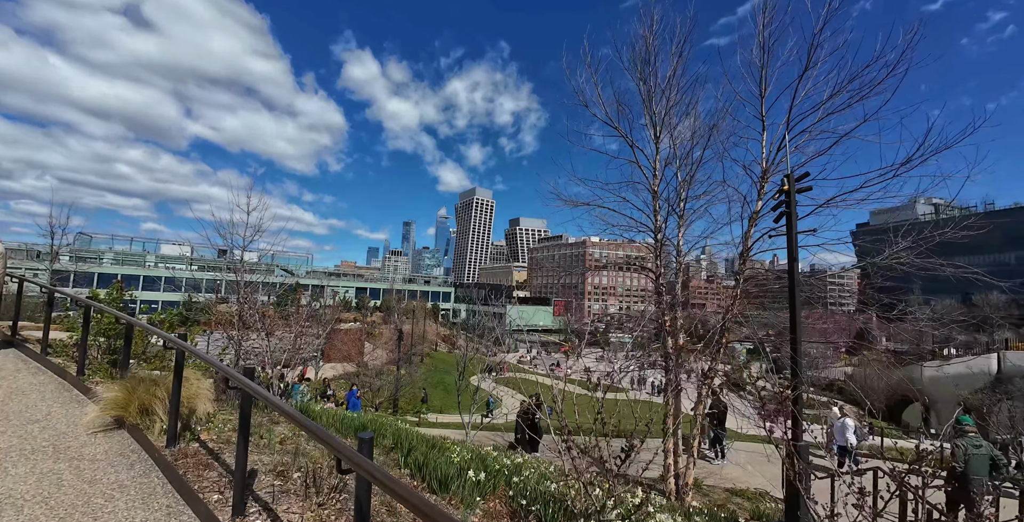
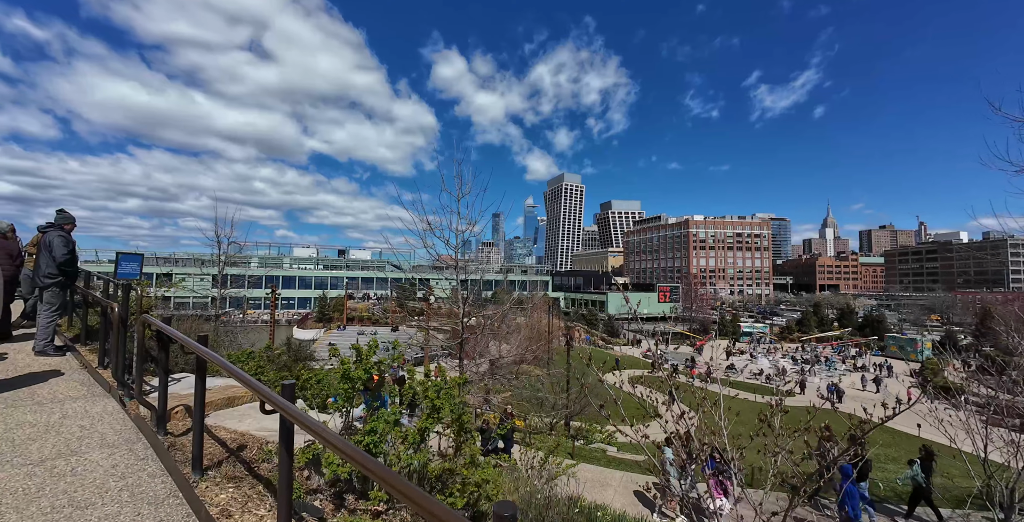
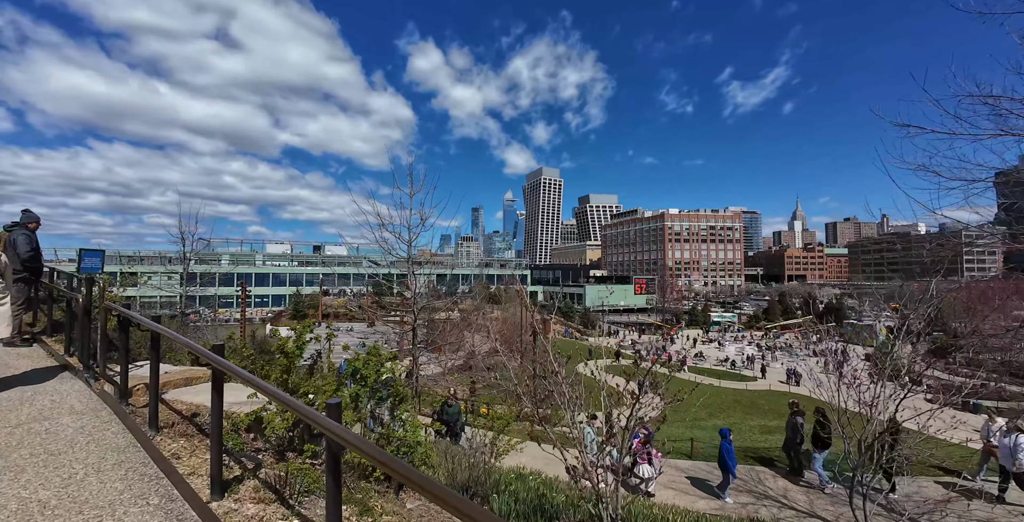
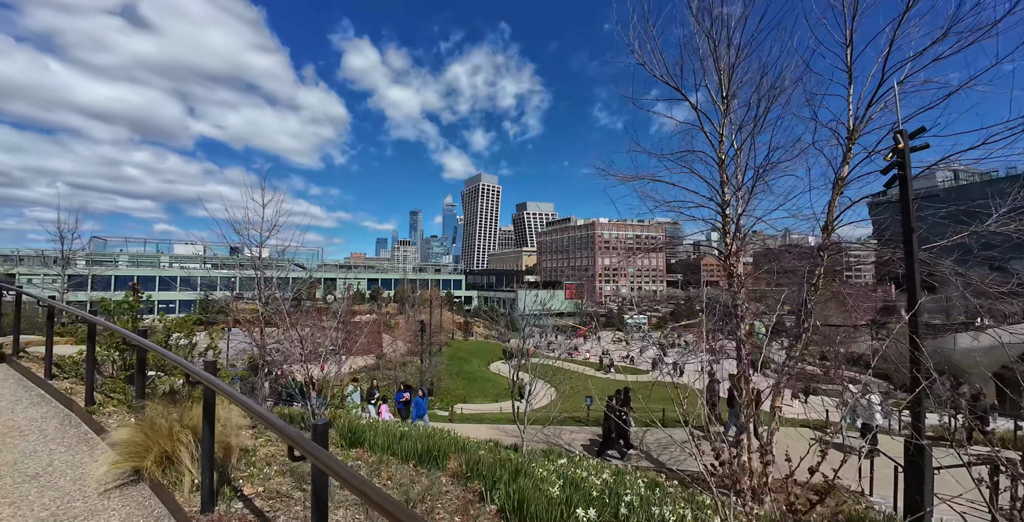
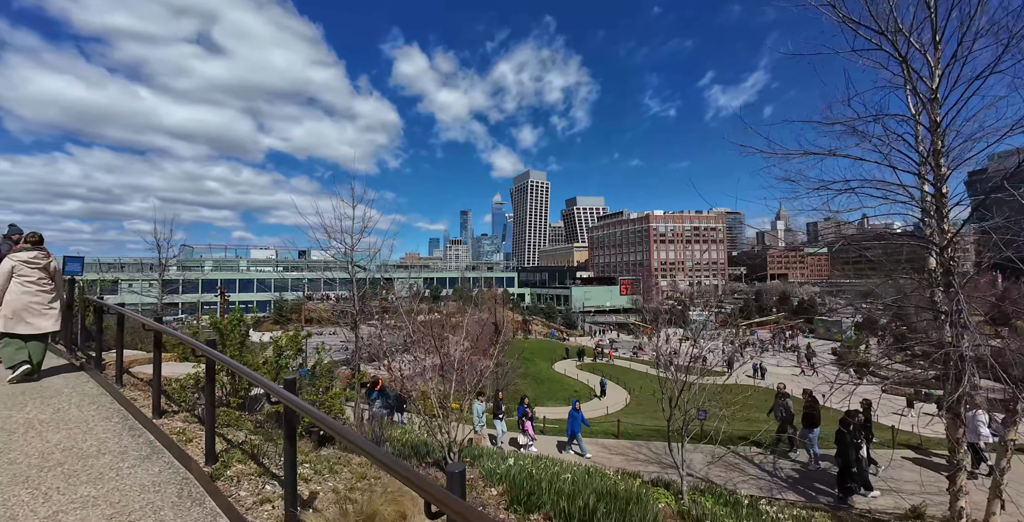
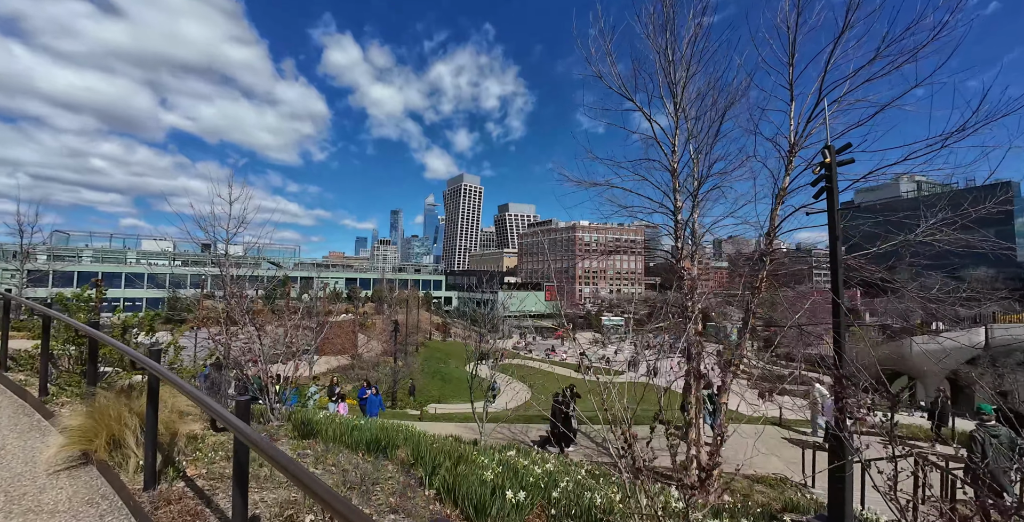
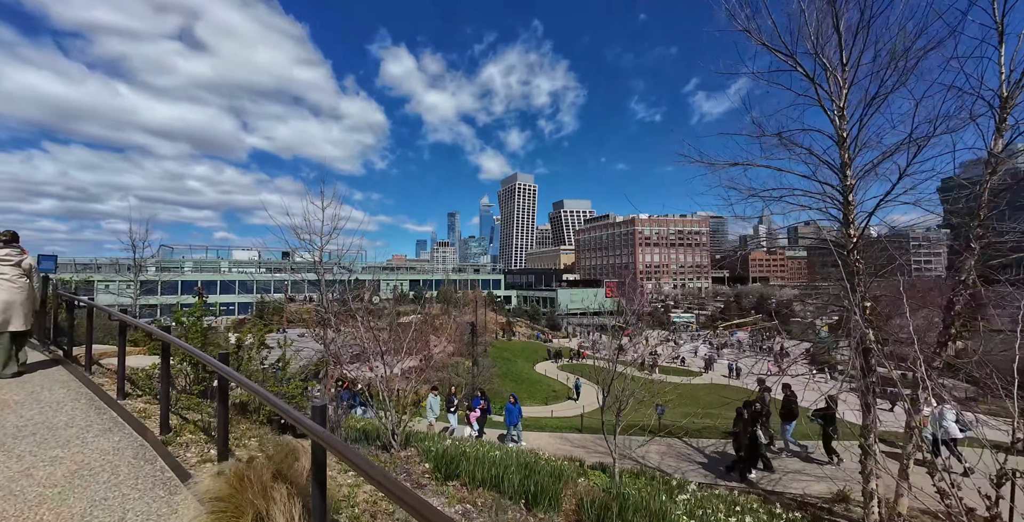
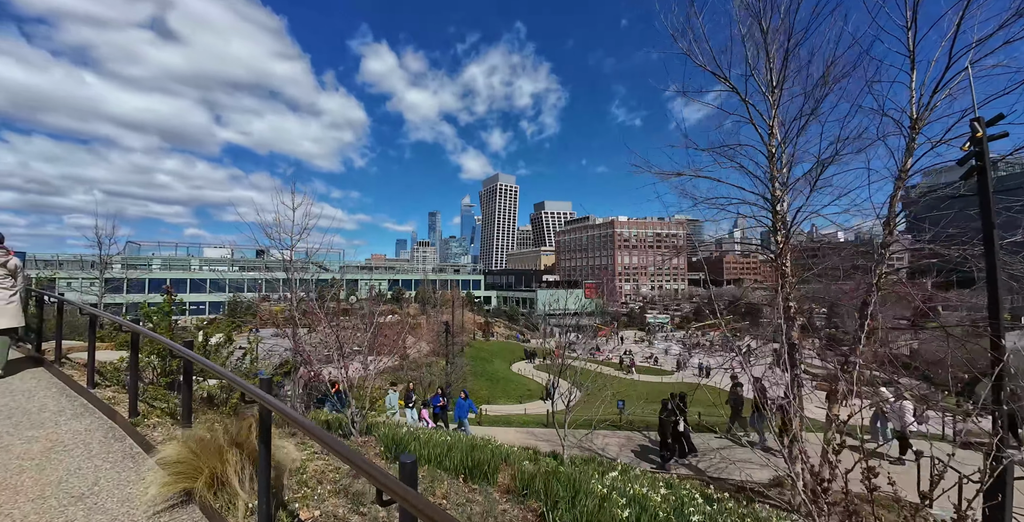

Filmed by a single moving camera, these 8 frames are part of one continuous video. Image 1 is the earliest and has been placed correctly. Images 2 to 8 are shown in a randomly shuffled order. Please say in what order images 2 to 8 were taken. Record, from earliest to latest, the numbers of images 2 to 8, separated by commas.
6, 4, 8, 7, 5, 3, 2
